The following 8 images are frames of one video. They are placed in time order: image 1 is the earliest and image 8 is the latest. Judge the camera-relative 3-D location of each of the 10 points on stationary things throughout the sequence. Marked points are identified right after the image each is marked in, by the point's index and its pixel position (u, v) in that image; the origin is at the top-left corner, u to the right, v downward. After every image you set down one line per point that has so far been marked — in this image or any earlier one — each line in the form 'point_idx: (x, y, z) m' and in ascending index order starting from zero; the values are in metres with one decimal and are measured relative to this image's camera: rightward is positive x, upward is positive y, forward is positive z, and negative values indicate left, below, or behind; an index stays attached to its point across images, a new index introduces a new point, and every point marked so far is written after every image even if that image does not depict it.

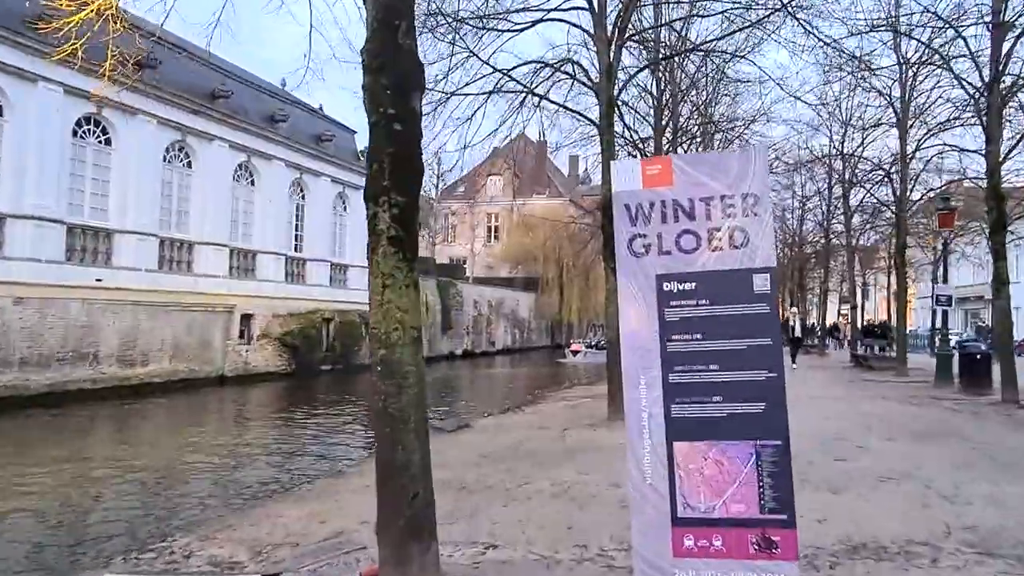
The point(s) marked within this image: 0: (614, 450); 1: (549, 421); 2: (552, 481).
0: (+1.1, -1.7, +7.7) m
1: (+0.6, -1.9, +10.9) m
2: (+0.3, -1.6, +6.3) m
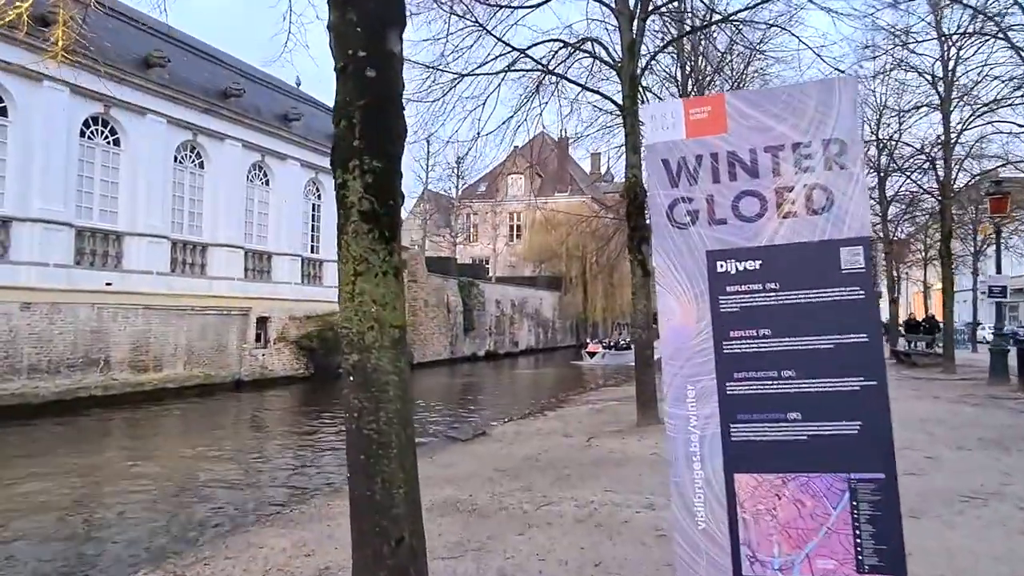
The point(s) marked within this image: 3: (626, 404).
0: (+1.2, -1.6, +6.9) m
1: (+0.8, -1.9, +10.1) m
2: (+0.5, -1.6, +5.5) m
3: (+1.9, -2.0, +12.5) m
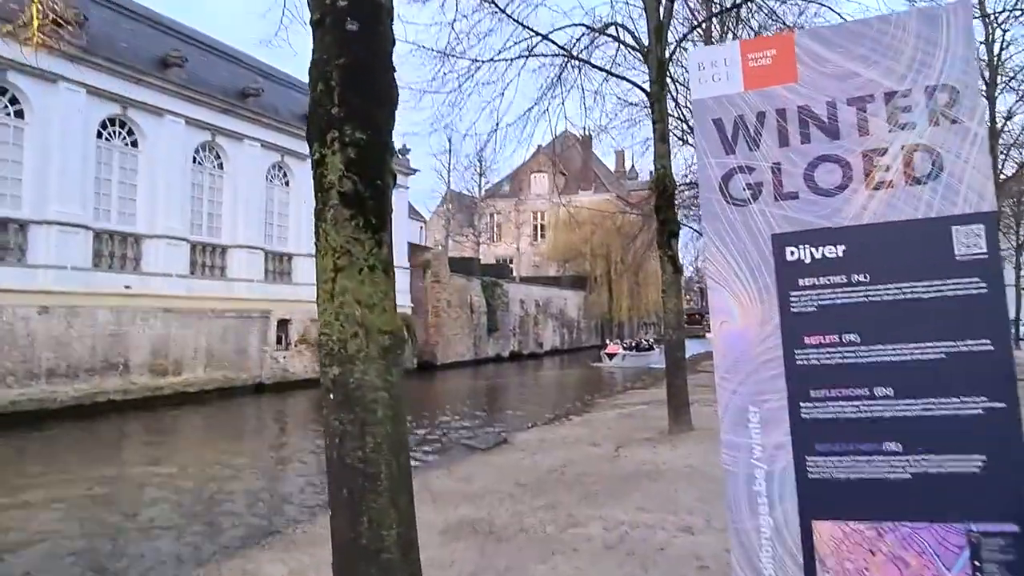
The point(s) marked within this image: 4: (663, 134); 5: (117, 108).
0: (+1.4, -1.6, +6.3) m
1: (+1.1, -1.9, +9.5) m
2: (+0.6, -1.6, +5.0) m
3: (+2.3, -1.9, +11.9) m
4: (+1.9, +1.9, +9.2) m
5: (-9.6, +4.4, +18.0) m
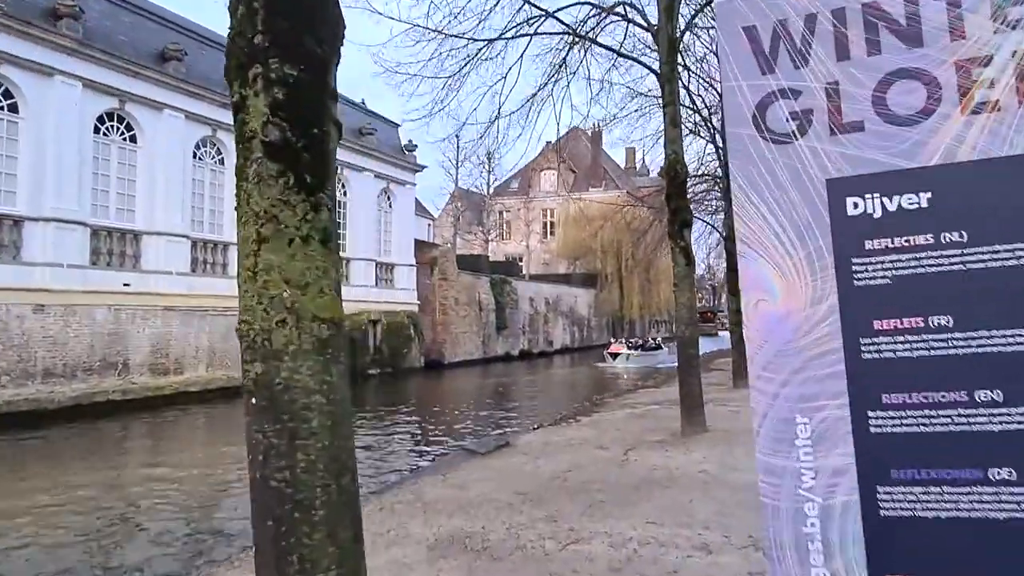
0: (+1.4, -1.5, +5.8) m
1: (+1.2, -1.8, +9.0) m
2: (+0.6, -1.5, +4.4) m
3: (+2.4, -1.9, +11.4) m
4: (+1.9, +2.0, +8.7) m
5: (-9.4, +4.4, +17.7) m
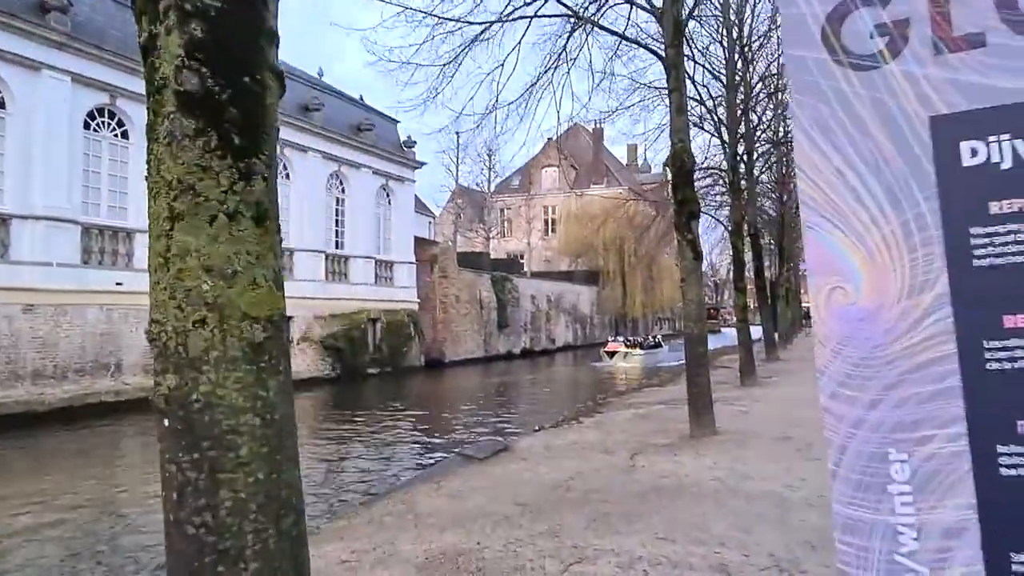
0: (+1.4, -1.5, +5.4) m
1: (+1.2, -1.7, +8.6) m
2: (+0.6, -1.5, +4.0) m
3: (+2.4, -1.8, +11.0) m
4: (+1.9, +2.0, +8.3) m
5: (-9.5, +4.4, +17.3) m
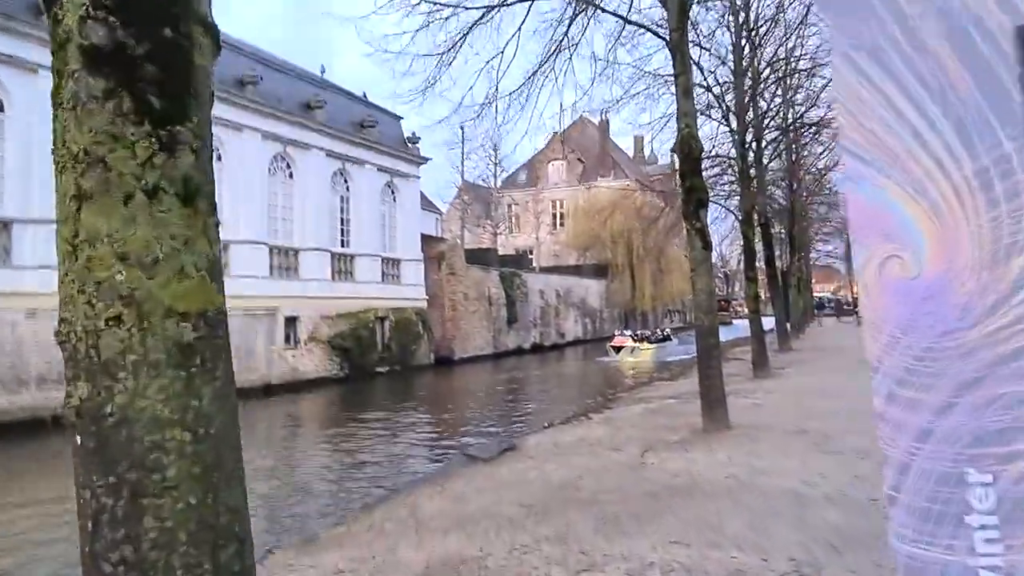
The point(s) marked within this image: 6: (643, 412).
0: (+1.5, -1.4, +5.2) m
1: (+1.3, -1.6, +8.4) m
2: (+0.6, -1.4, +3.8) m
3: (+2.5, -1.7, +10.7) m
4: (+1.9, +2.1, +8.0) m
5: (-9.4, +4.3, +17.1) m
6: (+1.8, -1.7, +10.1) m
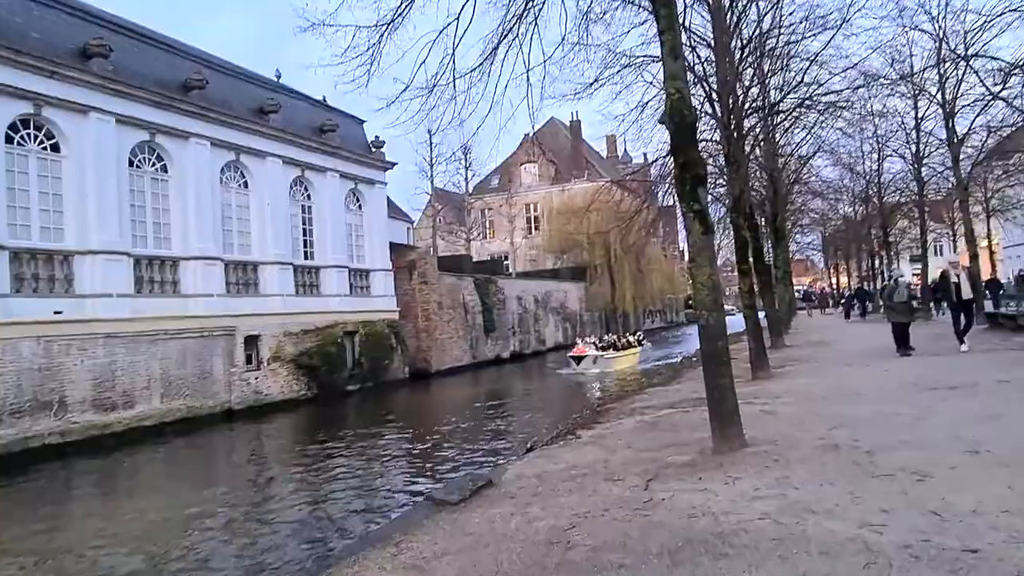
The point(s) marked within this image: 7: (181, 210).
0: (+1.3, -1.3, +3.9) m
1: (+1.0, -1.6, +7.1) m
2: (+0.5, -1.4, +2.5) m
3: (+2.2, -1.6, +9.5) m
4: (+1.5, +2.2, +6.8) m
5: (-10.1, +3.8, +15.6) m
6: (+1.5, -1.7, +8.9) m
7: (-8.5, +2.0, +19.1) m
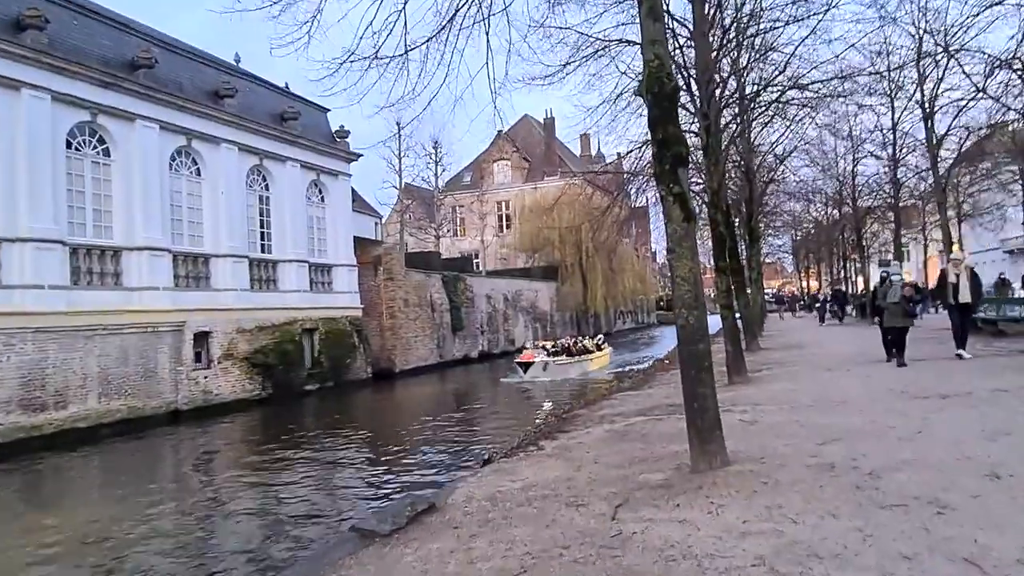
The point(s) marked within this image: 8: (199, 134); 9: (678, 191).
0: (+1.0, -1.3, +3.0) m
1: (+0.6, -1.6, +6.2) m
2: (+0.2, -1.3, +1.6) m
3: (+1.7, -1.6, +8.6) m
4: (+1.1, +2.2, +5.9) m
5: (-10.8, +4.0, +14.3) m
6: (+1.0, -1.6, +8.0) m
7: (-9.3, +2.2, +17.9) m
8: (-8.4, +4.1, +20.0) m
9: (+1.3, +0.8, +5.9) m
